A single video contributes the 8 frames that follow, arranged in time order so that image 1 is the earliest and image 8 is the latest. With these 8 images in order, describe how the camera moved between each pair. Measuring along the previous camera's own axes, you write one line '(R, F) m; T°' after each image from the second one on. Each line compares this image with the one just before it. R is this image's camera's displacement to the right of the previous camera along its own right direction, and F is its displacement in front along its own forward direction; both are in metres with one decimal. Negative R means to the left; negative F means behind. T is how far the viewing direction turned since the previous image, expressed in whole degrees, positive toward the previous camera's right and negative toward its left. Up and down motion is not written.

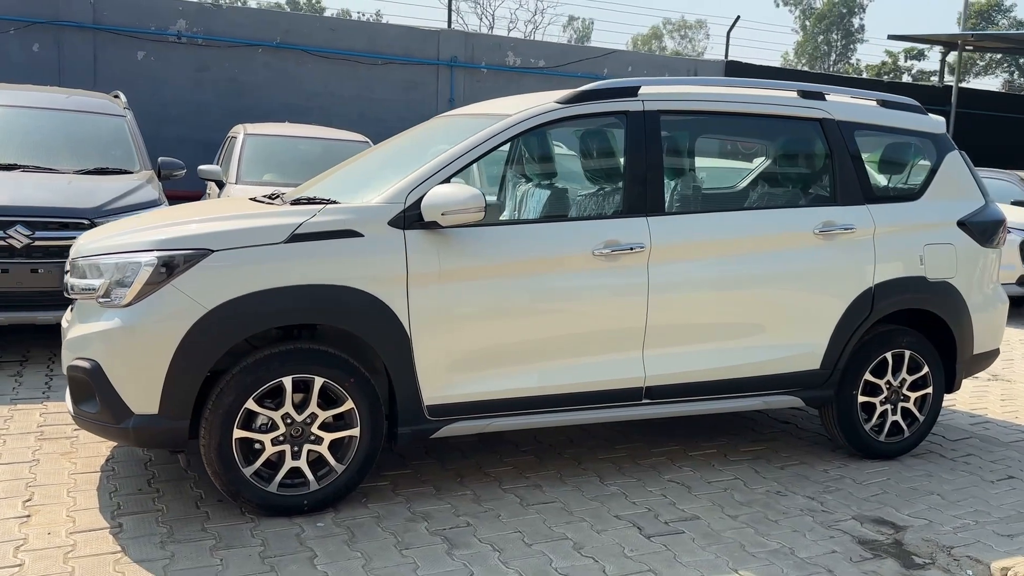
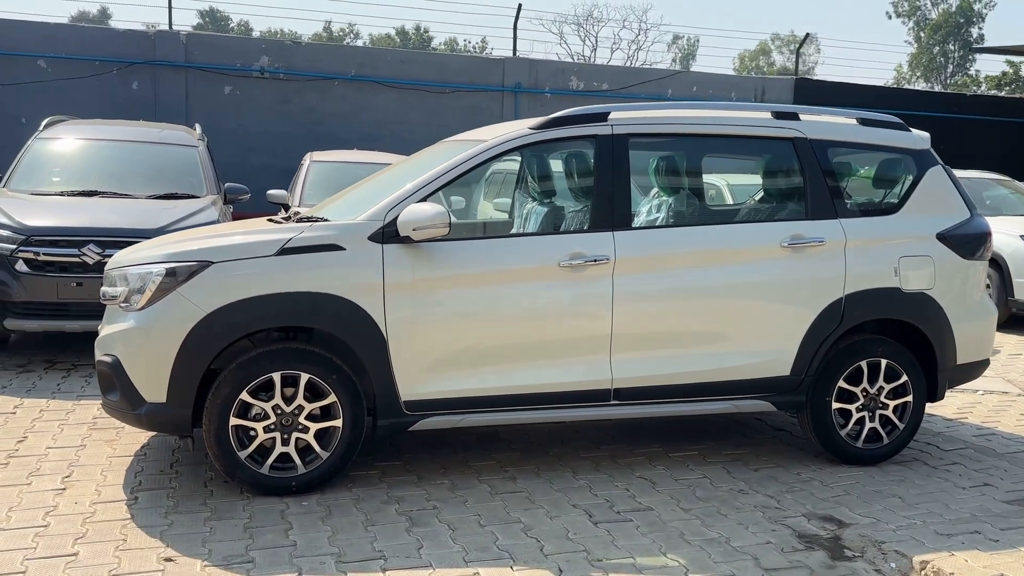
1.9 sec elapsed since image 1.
(+0.7, -0.4) m; -7°
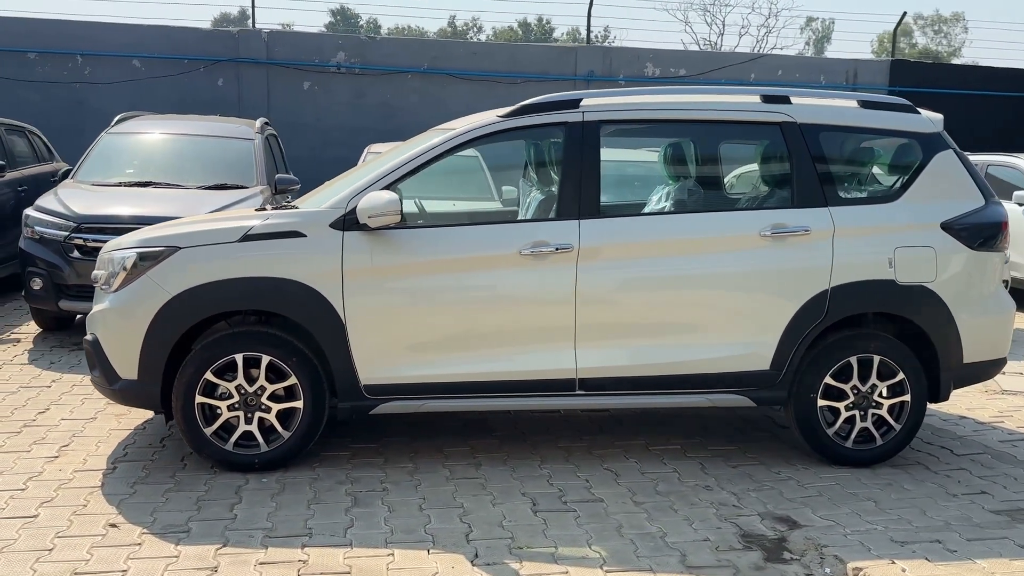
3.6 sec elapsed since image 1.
(+0.8, 0.0) m; -8°
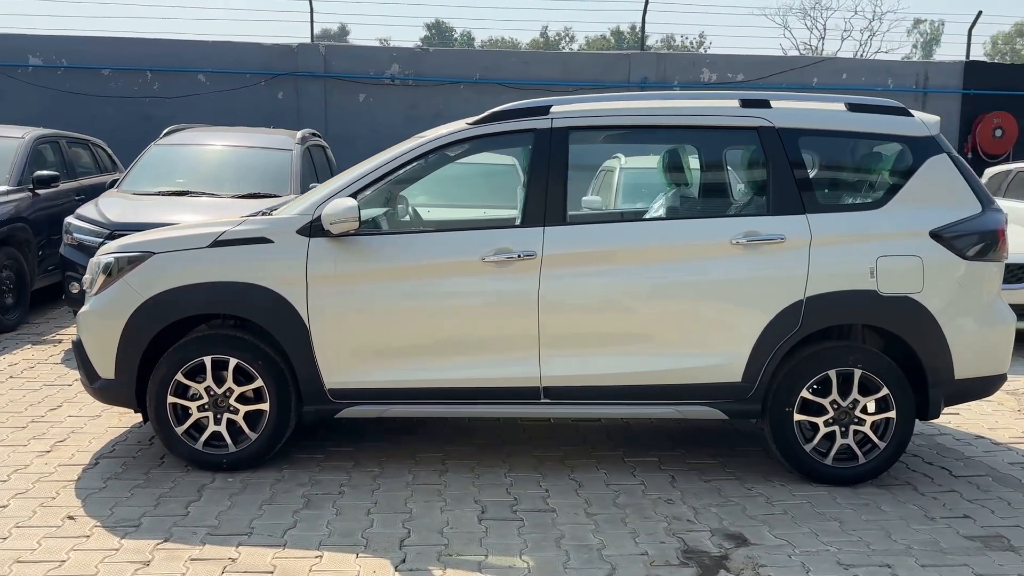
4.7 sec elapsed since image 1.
(+0.7, 0.0) m; -6°
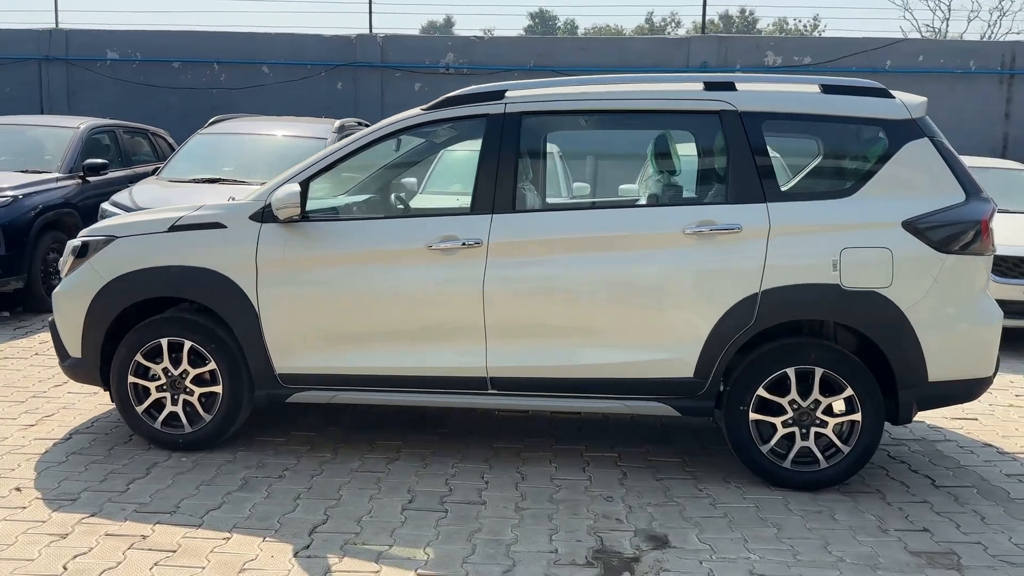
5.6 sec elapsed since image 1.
(+0.8, +0.1) m; -7°
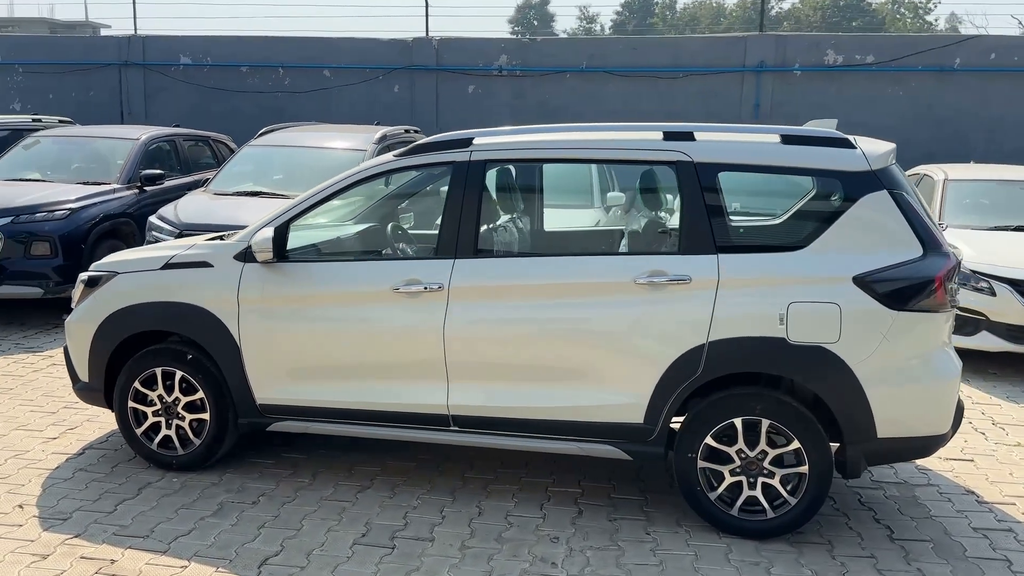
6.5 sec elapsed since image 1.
(+0.7, -0.1) m; -6°
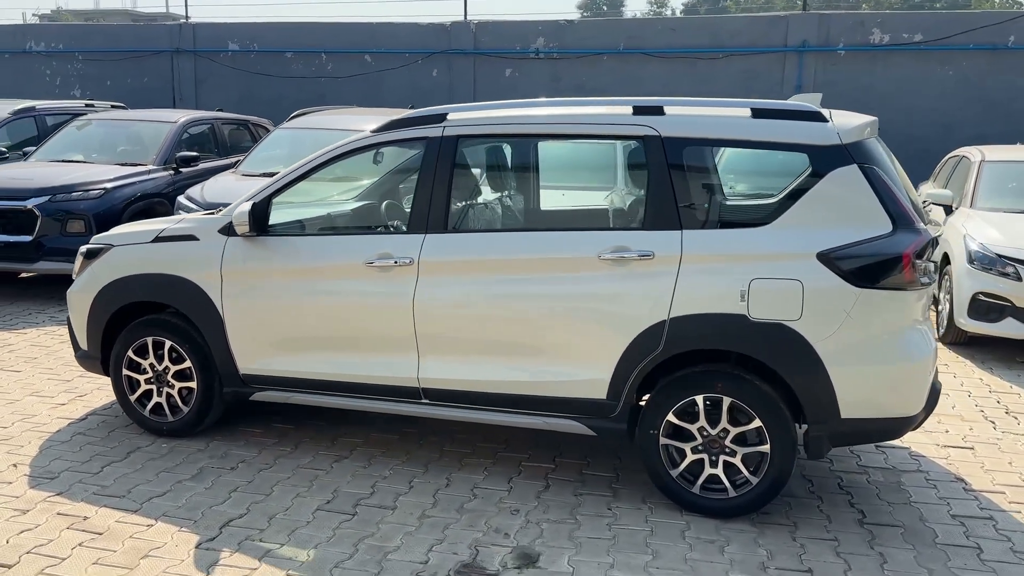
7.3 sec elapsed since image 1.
(+0.5, 0.0) m; -5°
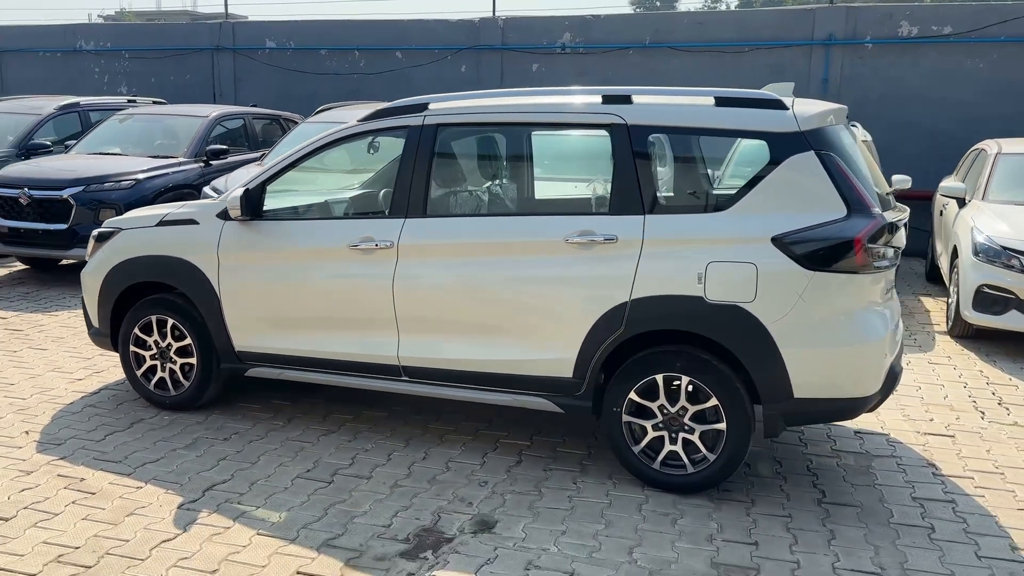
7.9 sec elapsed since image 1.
(+0.4, -0.2) m; -3°
